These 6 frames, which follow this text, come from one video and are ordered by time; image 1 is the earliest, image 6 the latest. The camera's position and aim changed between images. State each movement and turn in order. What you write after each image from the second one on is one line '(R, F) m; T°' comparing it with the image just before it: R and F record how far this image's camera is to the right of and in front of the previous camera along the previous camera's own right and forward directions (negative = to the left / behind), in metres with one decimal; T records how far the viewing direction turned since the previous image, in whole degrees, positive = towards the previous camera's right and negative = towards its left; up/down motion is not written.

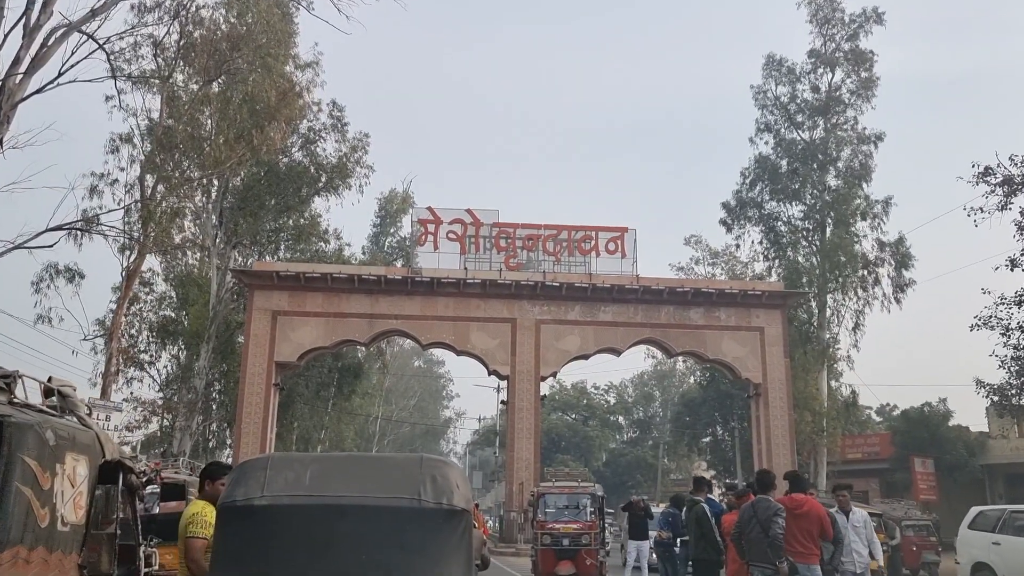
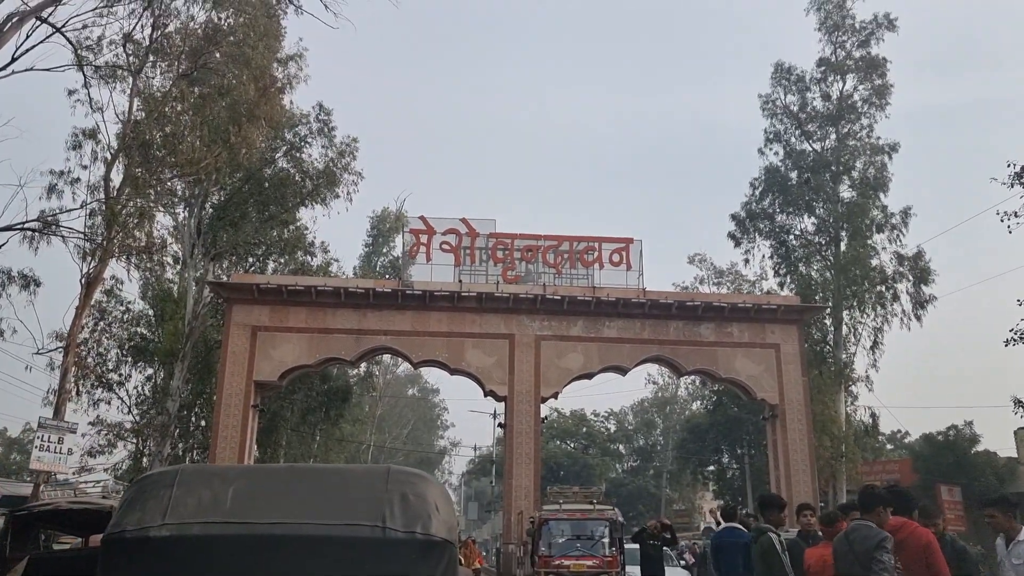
(-0.1, +1.6) m; 0°
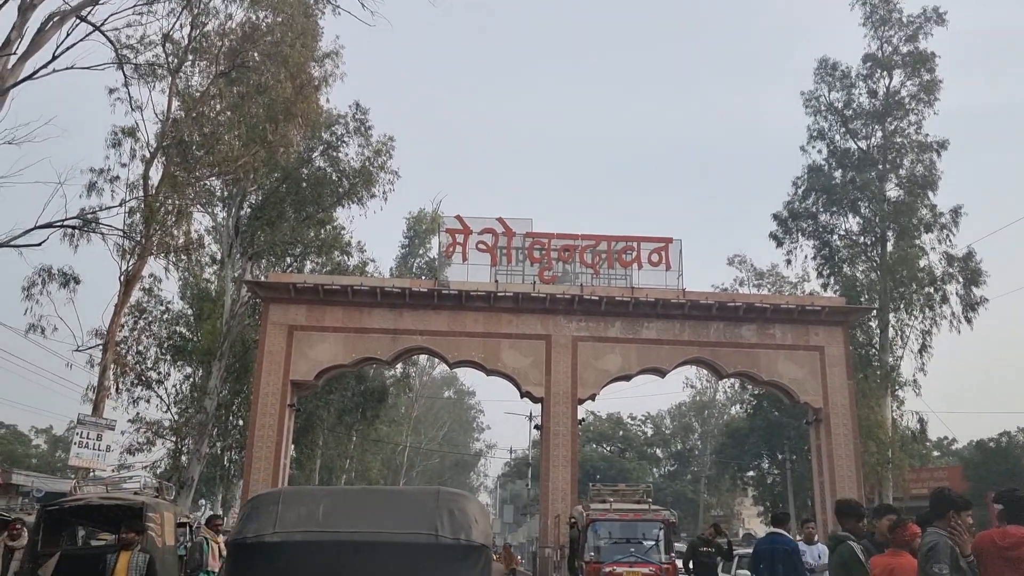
(0.0, +0.3) m; -2°
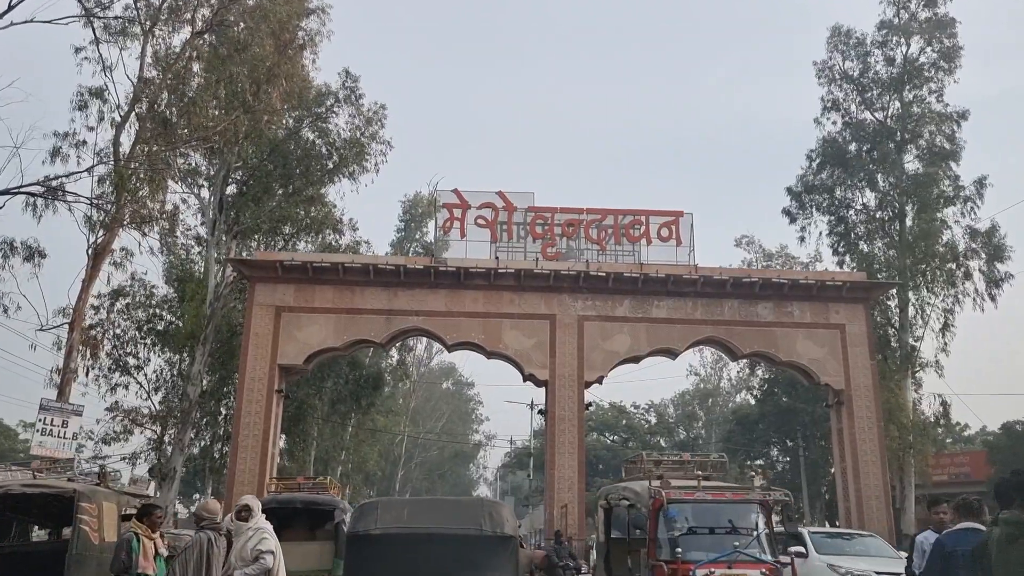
(-0.1, +1.3) m; 0°
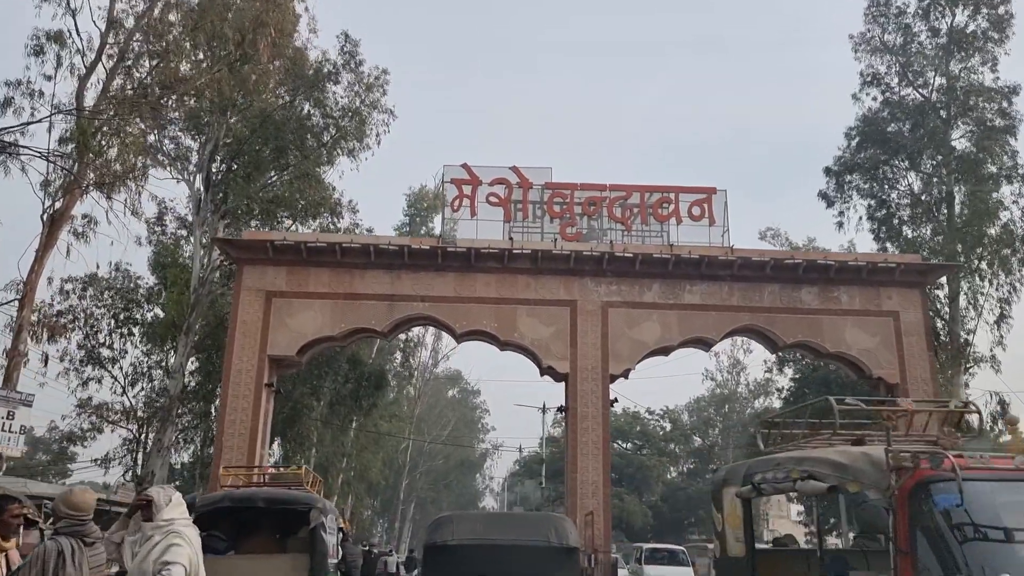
(-0.2, +2.0) m; 0°
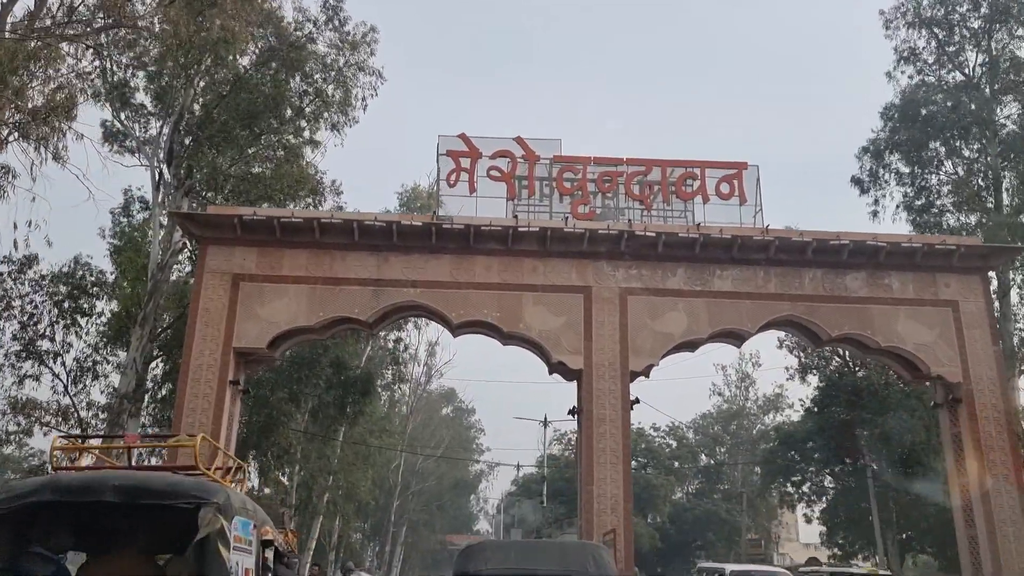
(-0.2, +2.4) m; 0°
